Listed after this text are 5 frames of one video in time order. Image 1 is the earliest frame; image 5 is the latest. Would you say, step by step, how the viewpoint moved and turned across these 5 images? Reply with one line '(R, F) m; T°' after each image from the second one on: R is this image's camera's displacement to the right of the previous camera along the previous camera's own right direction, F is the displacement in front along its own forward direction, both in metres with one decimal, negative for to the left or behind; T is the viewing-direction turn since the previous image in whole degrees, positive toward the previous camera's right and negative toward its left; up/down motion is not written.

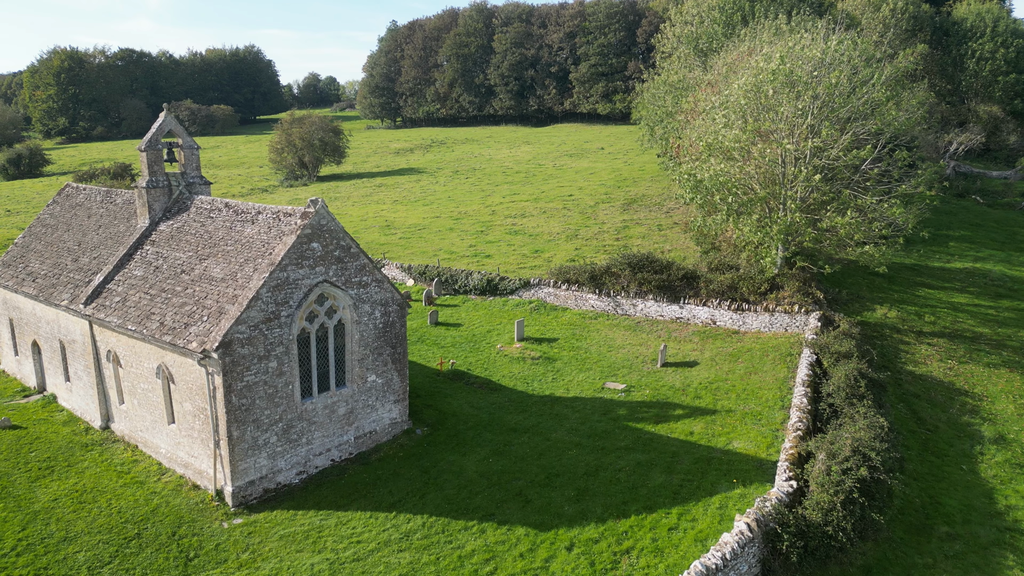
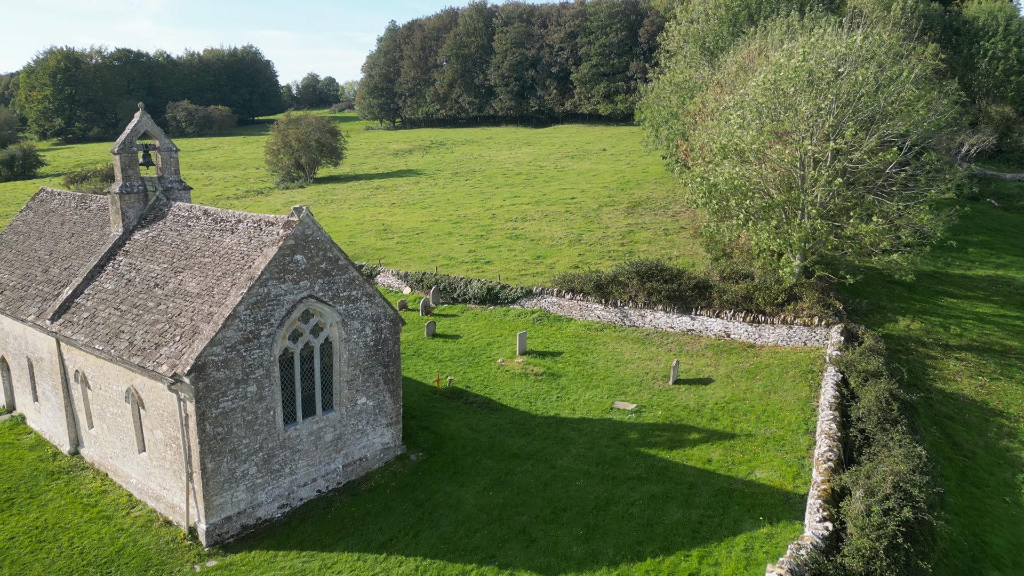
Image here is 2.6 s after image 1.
(-0.1, +1.5) m; 0°
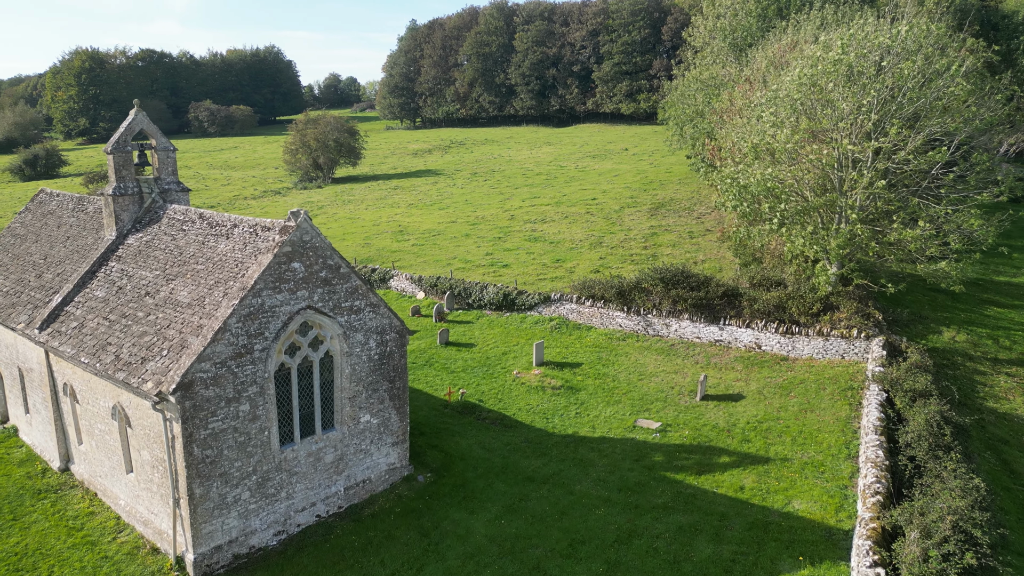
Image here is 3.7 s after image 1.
(+0.1, +1.3) m; -2°
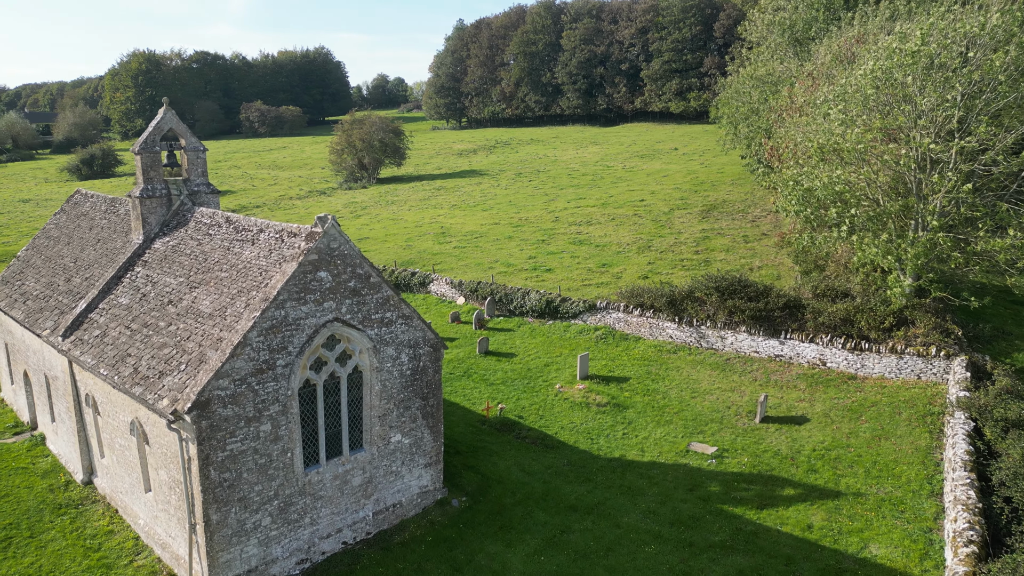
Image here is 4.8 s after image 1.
(0.0, +1.3) m; -4°
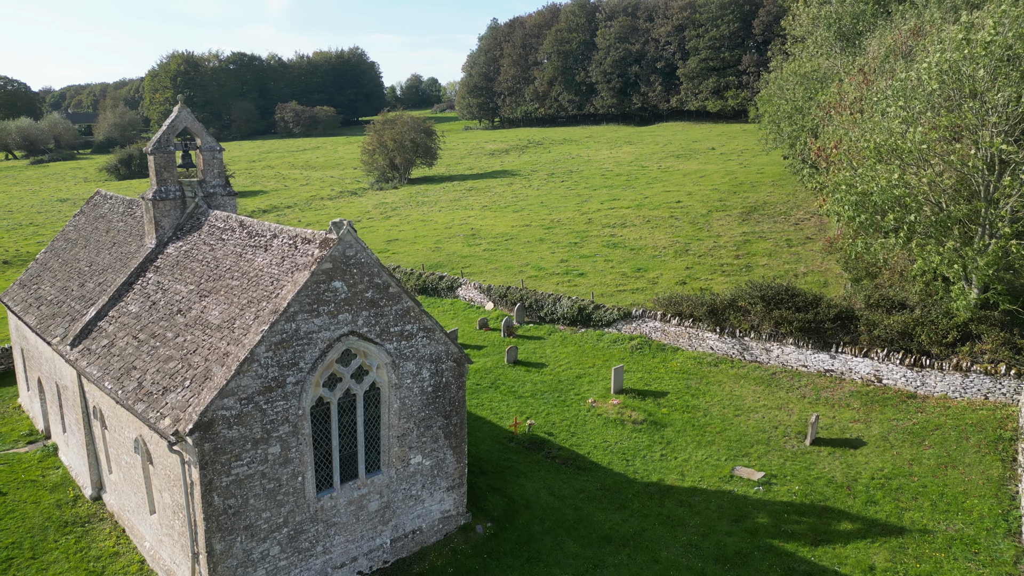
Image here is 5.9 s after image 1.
(0.0, +1.2) m; -3°
